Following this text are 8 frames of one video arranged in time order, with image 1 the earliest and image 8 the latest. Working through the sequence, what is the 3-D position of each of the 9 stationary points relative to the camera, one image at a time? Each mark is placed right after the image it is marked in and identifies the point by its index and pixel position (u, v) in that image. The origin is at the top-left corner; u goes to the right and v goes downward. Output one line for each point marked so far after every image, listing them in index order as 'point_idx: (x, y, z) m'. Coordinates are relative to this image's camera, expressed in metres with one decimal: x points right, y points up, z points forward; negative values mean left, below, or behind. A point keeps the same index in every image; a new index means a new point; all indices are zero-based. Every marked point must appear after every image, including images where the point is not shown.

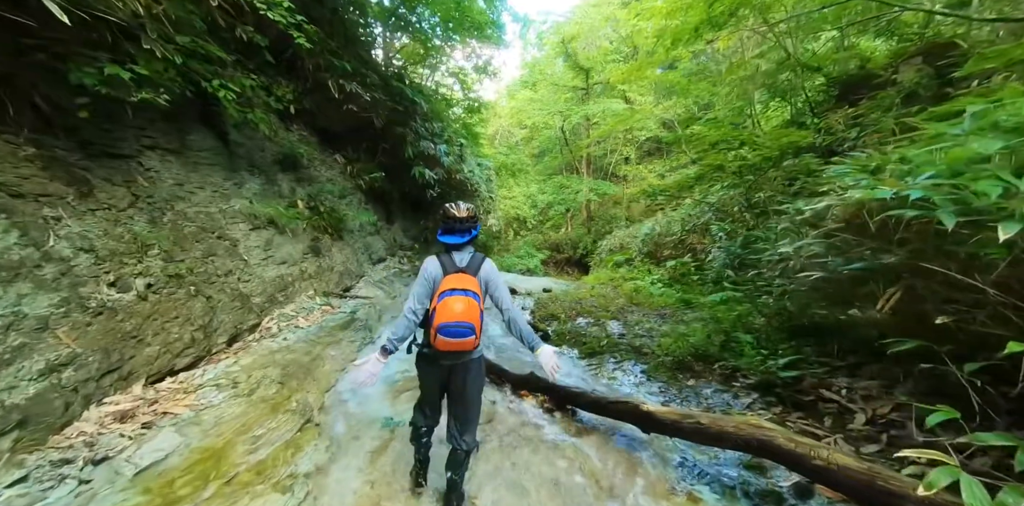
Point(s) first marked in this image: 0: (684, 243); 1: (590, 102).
0: (+4.3, +0.2, +10.0) m
1: (+3.2, +6.7, +18.2) m
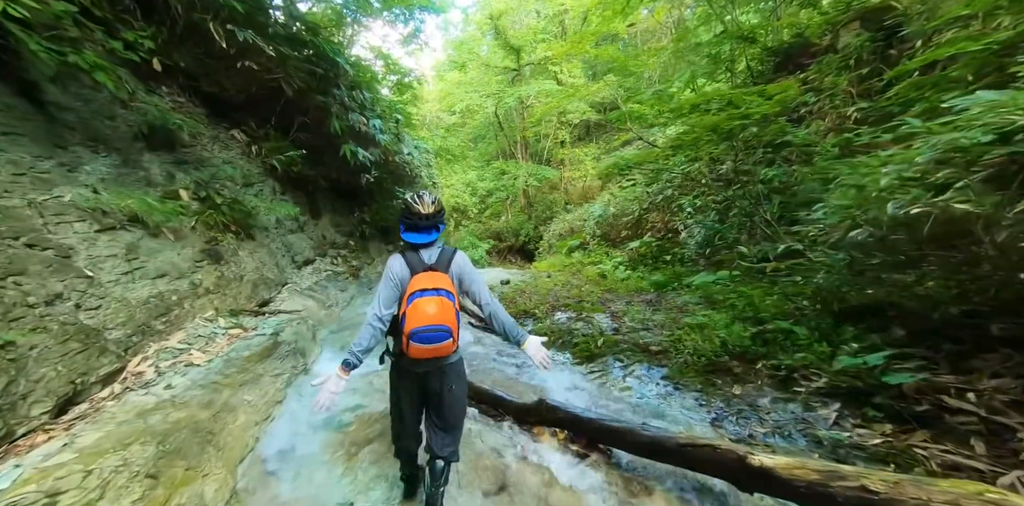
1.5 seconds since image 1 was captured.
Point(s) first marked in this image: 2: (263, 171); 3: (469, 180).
0: (+3.1, +0.7, +9.7) m
1: (+0.3, +7.3, +17.4) m
2: (-3.6, +1.2, +5.7) m
3: (-2.0, +3.3, +18.1) m
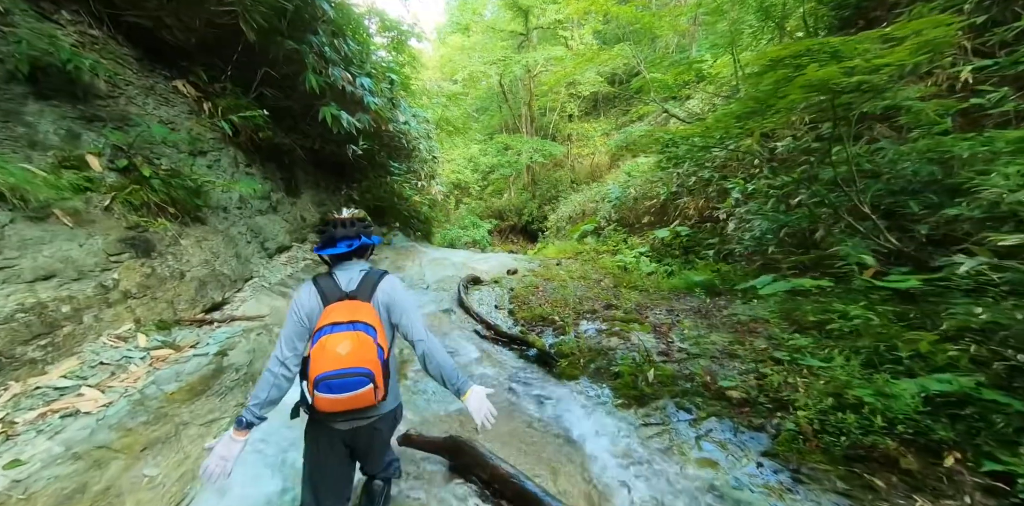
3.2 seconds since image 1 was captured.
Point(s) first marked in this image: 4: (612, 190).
0: (+3.3, +0.9, +8.6) m
1: (+0.7, +8.1, +15.9) m
2: (-3.4, +1.4, +4.6) m
3: (-1.8, +4.2, +16.9) m
4: (+2.8, +1.8, +11.3) m
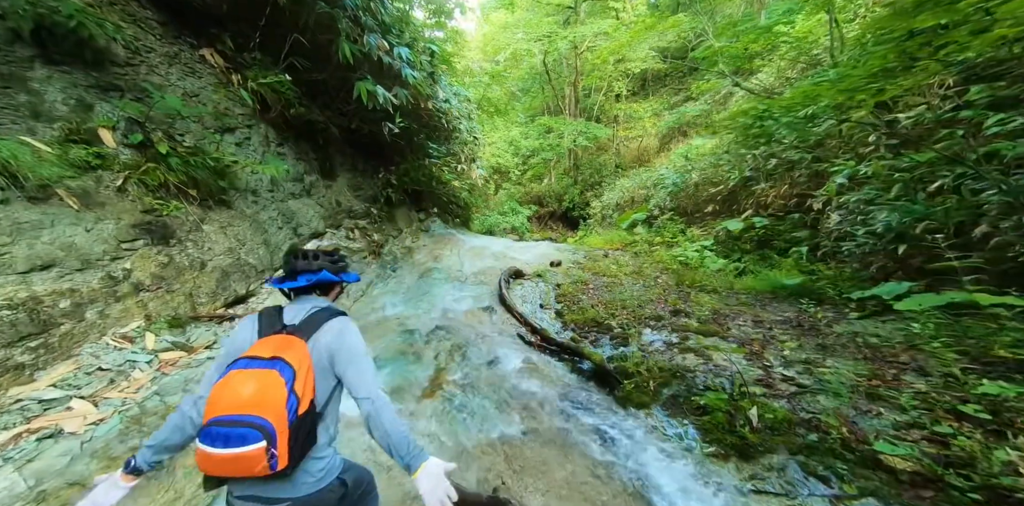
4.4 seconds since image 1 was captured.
0: (+4.3, +1.0, +7.6) m
1: (+2.4, +8.5, +14.8) m
2: (-2.8, +1.5, +4.2) m
3: (0.0, +4.7, +16.2) m
4: (+4.0, +2.0, +10.3) m
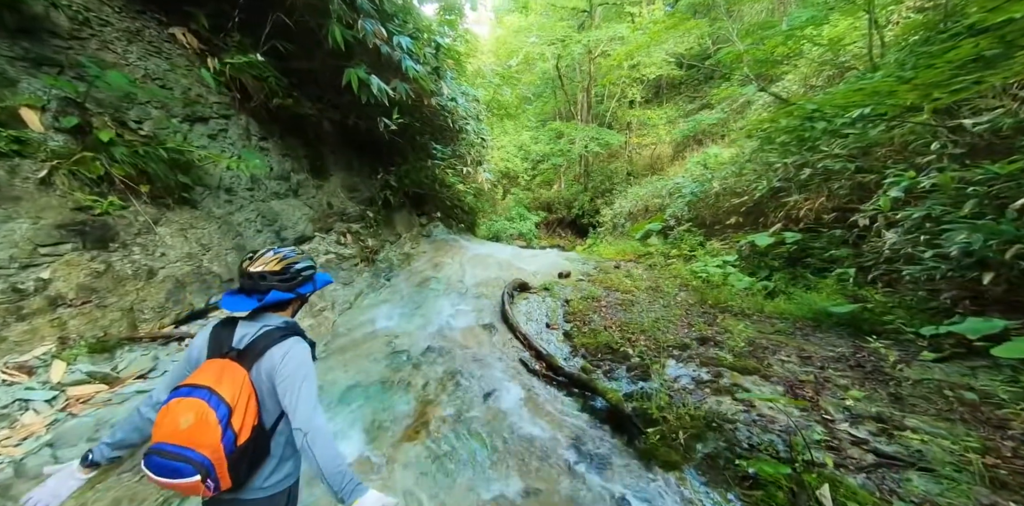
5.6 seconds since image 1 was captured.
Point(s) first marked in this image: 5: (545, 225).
0: (+4.4, +0.8, +7.0) m
1: (+2.9, +8.1, +14.4) m
2: (-2.8, +1.5, +3.8) m
3: (+0.4, +4.4, +15.7) m
4: (+4.2, +1.7, +9.8) m
5: (+1.4, +1.1, +16.3) m
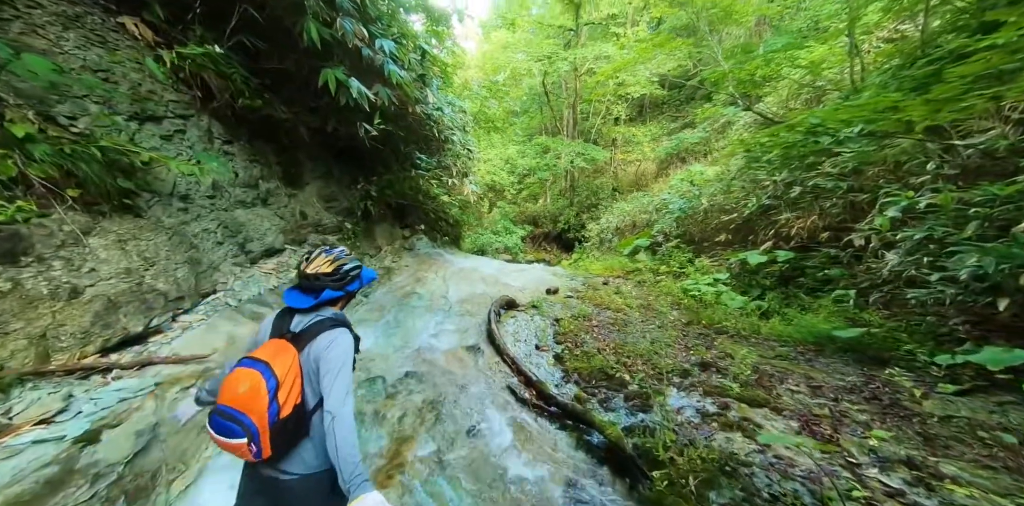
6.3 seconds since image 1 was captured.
0: (+4.2, +0.4, +6.9) m
1: (+2.5, +7.6, +14.4) m
2: (-2.8, +1.3, +3.4) m
3: (-0.1, +3.8, +15.6) m
4: (+3.9, +1.3, +9.7) m
5: (+0.8, +0.5, +16.0) m
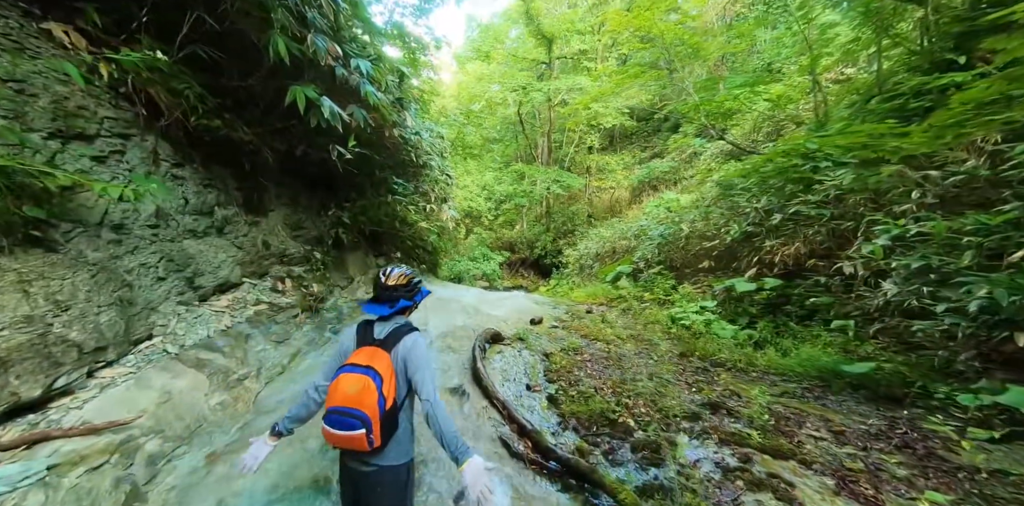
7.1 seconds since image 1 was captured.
0: (+3.9, 0.0, +6.8) m
1: (+1.7, +6.6, +14.7) m
2: (-2.9, +1.1, +3.0) m
3: (-1.0, +2.8, +15.4) m
4: (+3.4, +0.6, +9.6) m
5: (-0.1, -0.5, +15.7) m
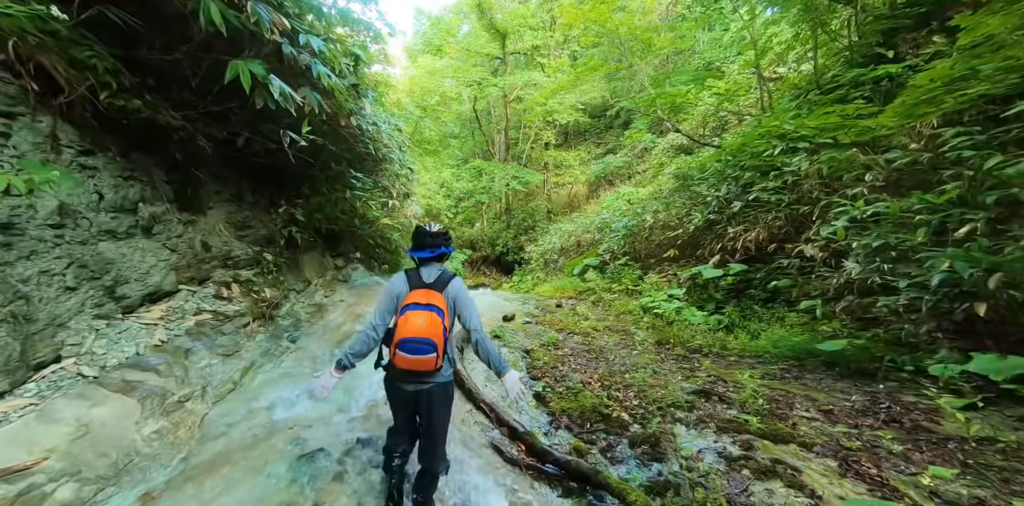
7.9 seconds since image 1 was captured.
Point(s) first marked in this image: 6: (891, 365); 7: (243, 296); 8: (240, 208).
0: (+3.3, +0.2, +6.9) m
1: (+0.1, +6.8, +14.5) m
2: (-3.1, +1.0, +2.5) m
3: (-2.5, +2.9, +15.0) m
4: (+2.6, +0.8, +9.7) m
5: (-1.5, -0.4, +15.4) m
6: (+3.1, -0.9, +3.3) m
7: (-2.7, -0.4, +3.9) m
8: (-3.1, +0.5, +4.4) m
